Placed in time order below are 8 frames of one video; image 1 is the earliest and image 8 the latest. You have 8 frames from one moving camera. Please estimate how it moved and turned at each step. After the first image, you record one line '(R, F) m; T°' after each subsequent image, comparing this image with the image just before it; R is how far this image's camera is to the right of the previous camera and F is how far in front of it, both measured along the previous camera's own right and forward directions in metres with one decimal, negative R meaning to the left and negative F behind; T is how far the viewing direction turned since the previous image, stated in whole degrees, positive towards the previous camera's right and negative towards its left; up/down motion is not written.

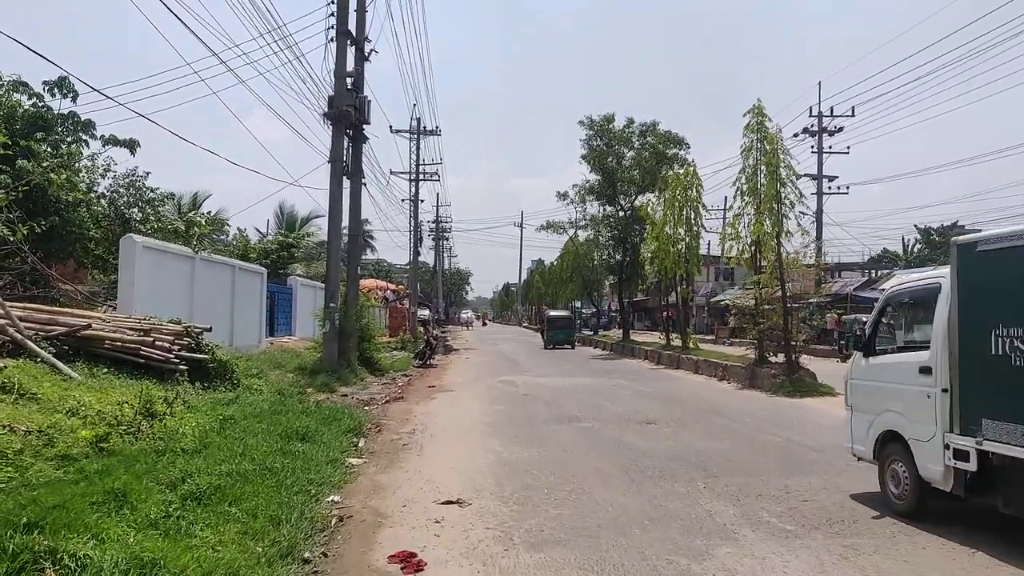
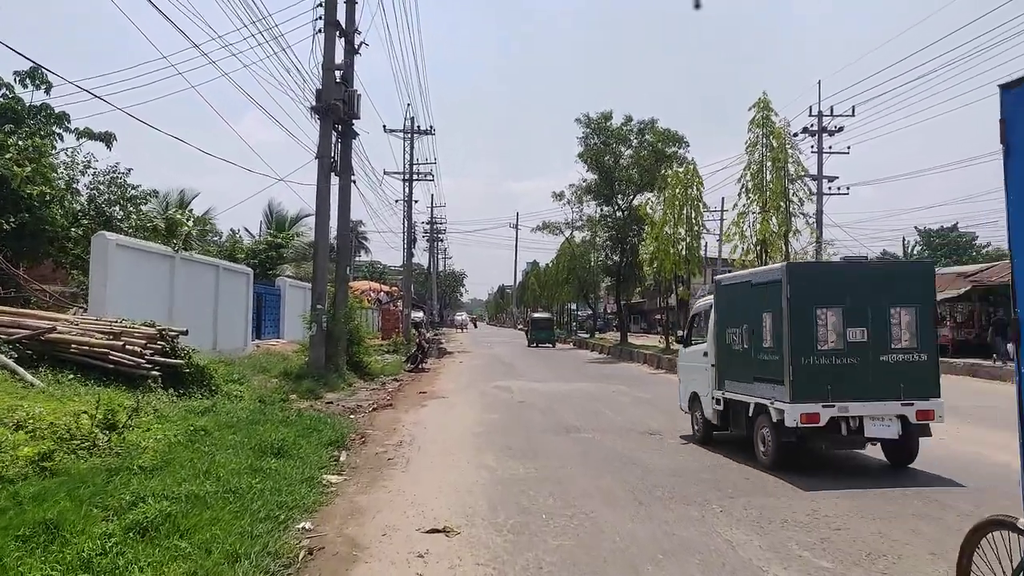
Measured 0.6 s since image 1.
(0.0, +0.8) m; 0°
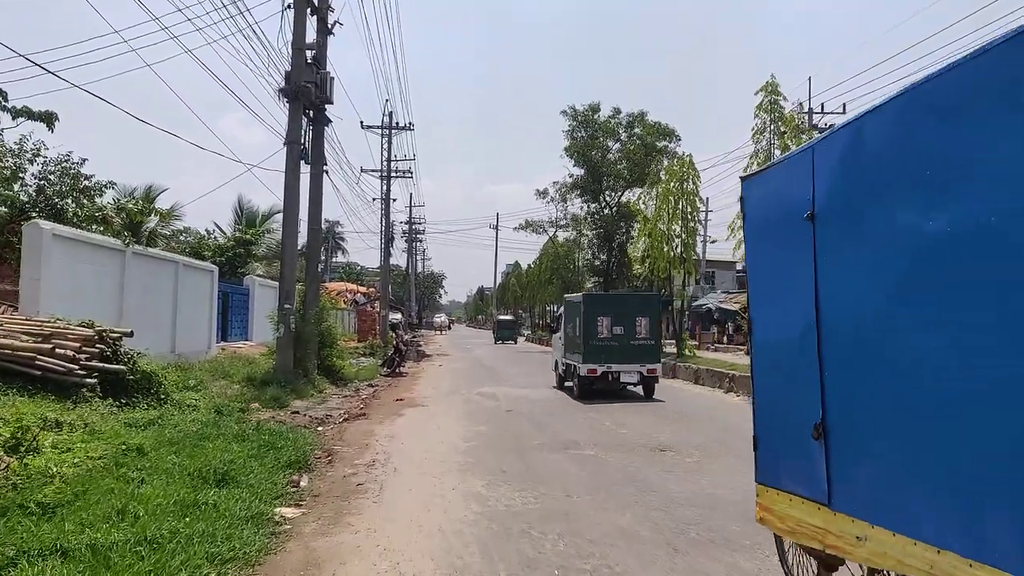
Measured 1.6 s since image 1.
(-0.1, +1.5) m; +1°
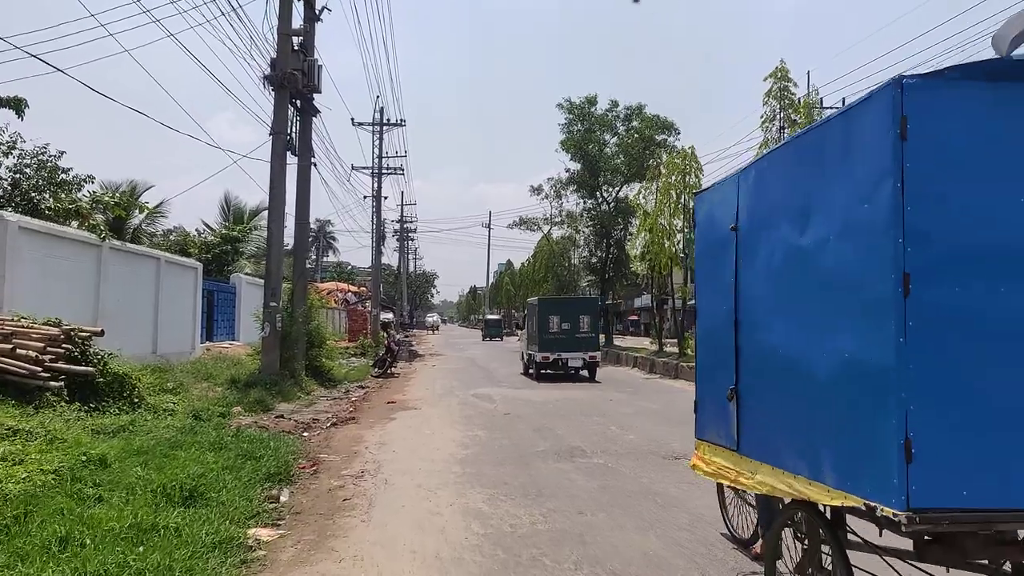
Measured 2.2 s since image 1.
(-0.1, +0.8) m; 0°
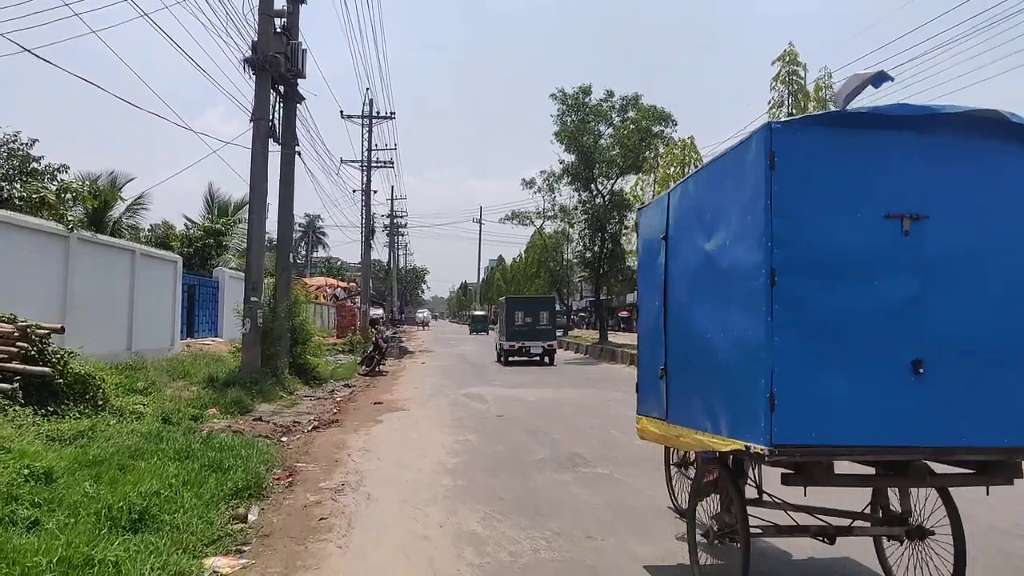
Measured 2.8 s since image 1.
(0.0, +0.8) m; +1°
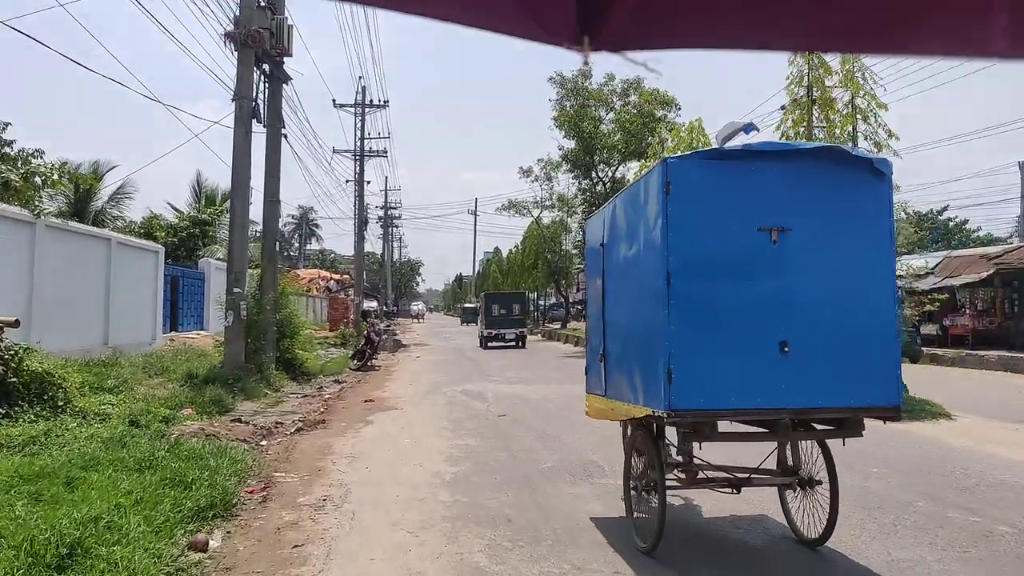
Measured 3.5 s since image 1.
(-0.1, +1.0) m; 0°
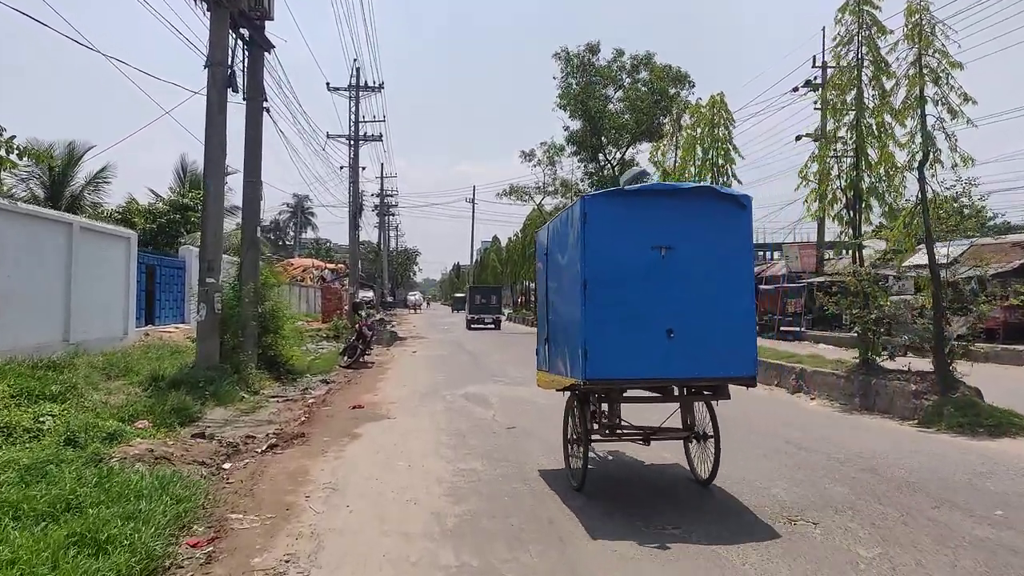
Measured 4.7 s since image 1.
(-0.1, +1.7) m; 0°
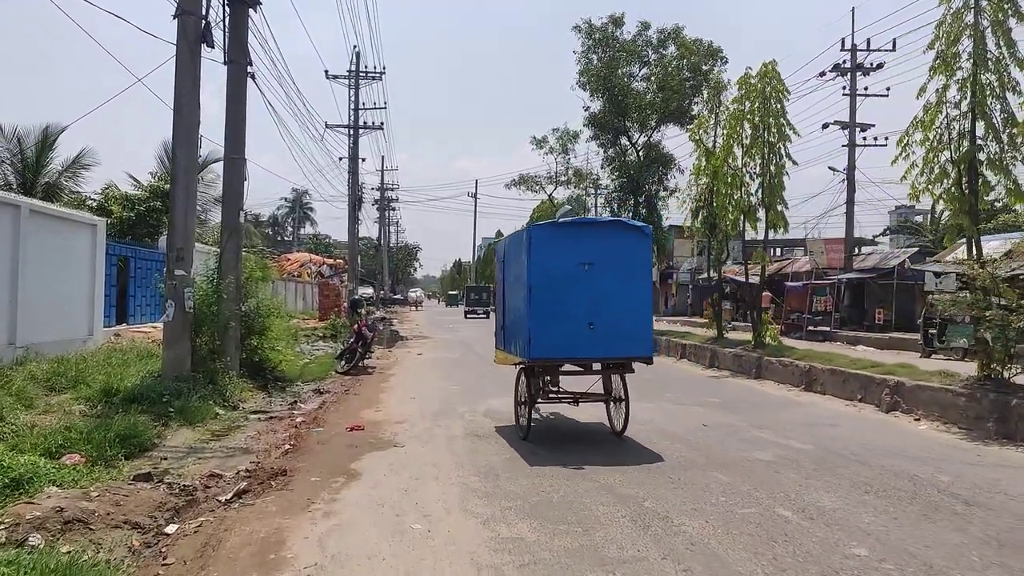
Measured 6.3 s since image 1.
(-0.4, +2.3) m; 0°
